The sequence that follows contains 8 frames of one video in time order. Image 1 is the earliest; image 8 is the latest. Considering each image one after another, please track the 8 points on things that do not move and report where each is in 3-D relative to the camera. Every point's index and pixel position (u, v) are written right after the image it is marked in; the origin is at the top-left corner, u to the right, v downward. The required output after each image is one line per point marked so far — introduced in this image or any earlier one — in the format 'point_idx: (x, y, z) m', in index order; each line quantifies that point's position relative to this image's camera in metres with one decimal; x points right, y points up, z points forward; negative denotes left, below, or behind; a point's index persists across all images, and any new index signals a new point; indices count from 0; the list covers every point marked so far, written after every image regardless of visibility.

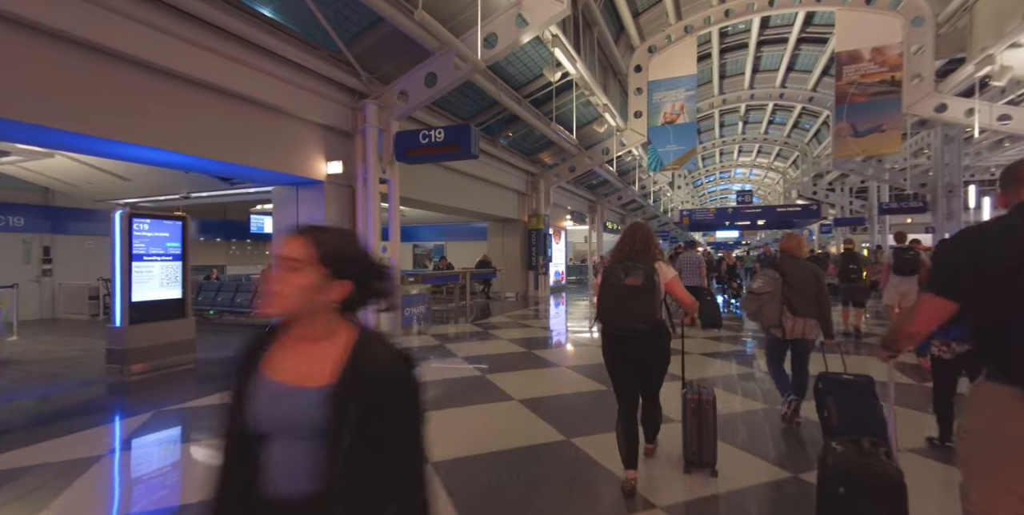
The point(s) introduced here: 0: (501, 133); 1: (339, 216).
0: (-0.2, +3.0, +11.0) m
1: (-2.6, +0.7, +6.9) m
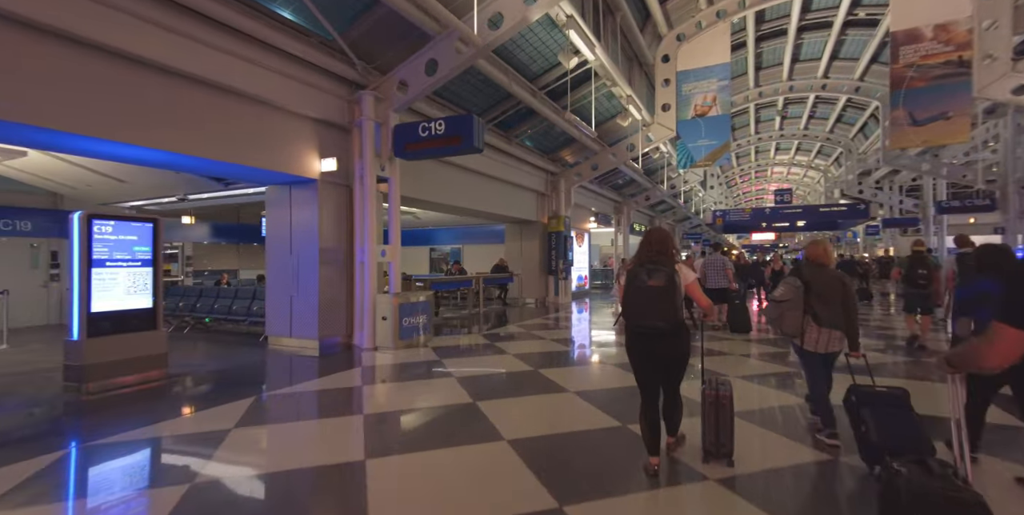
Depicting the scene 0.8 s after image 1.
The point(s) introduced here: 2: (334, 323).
0: (+0.1, +2.9, +10.4) m
1: (-2.5, +0.6, +6.4) m
2: (-2.5, -0.9, +6.4) m
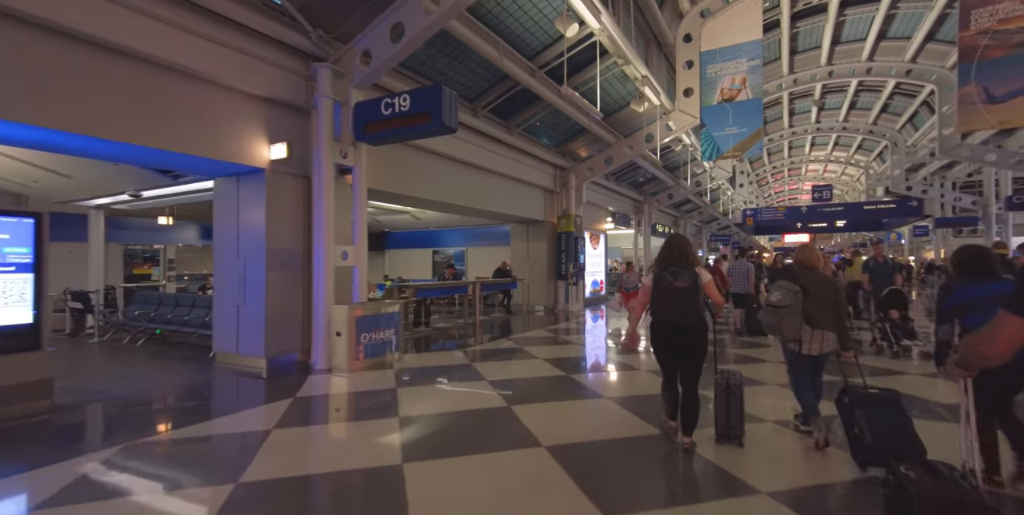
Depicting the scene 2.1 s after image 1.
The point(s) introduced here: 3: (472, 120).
0: (+0.2, +2.9, +9.3) m
1: (-2.7, +0.5, +5.4) m
2: (-2.7, -1.0, +5.4) m
3: (-0.8, +2.5, +8.2) m
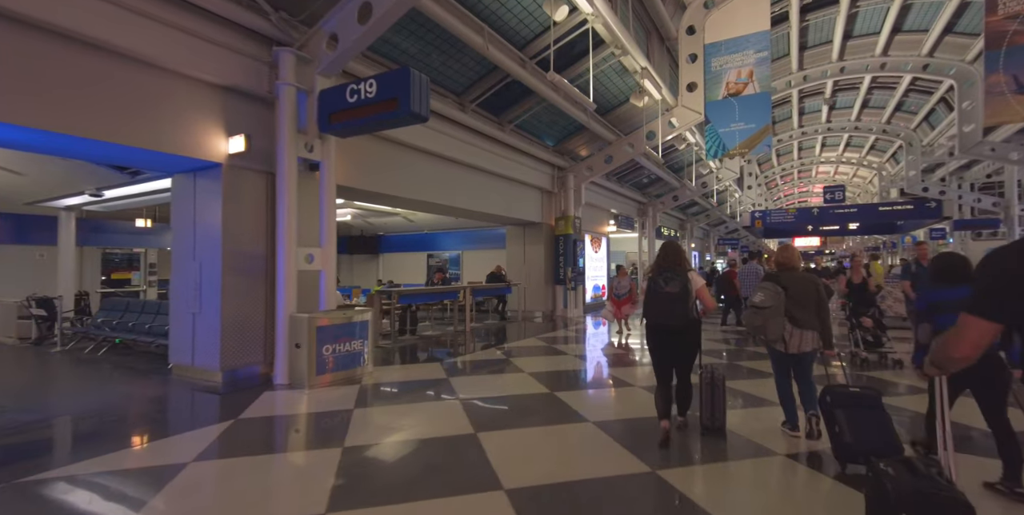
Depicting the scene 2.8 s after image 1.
0: (0.0, +2.8, +8.8) m
1: (-2.9, +0.5, +5.0) m
2: (-2.9, -1.0, +4.9) m
3: (-0.9, +2.5, +7.8) m
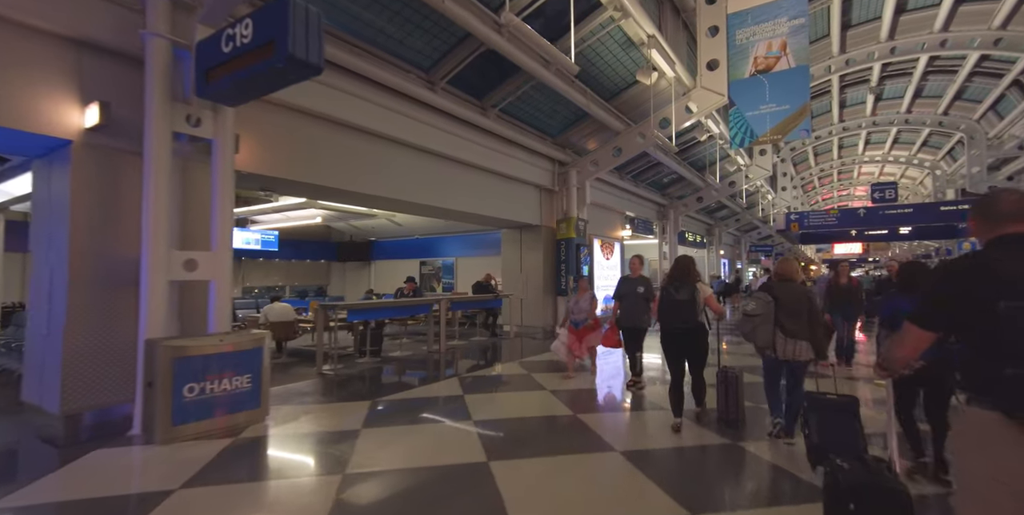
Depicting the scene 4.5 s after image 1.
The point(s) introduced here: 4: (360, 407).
0: (-0.2, +2.7, +7.6) m
1: (-3.4, +0.5, +3.9) m
2: (-3.4, -1.0, +3.8) m
3: (-1.2, +2.4, +6.6) m
4: (-1.5, -1.6, +4.7) m
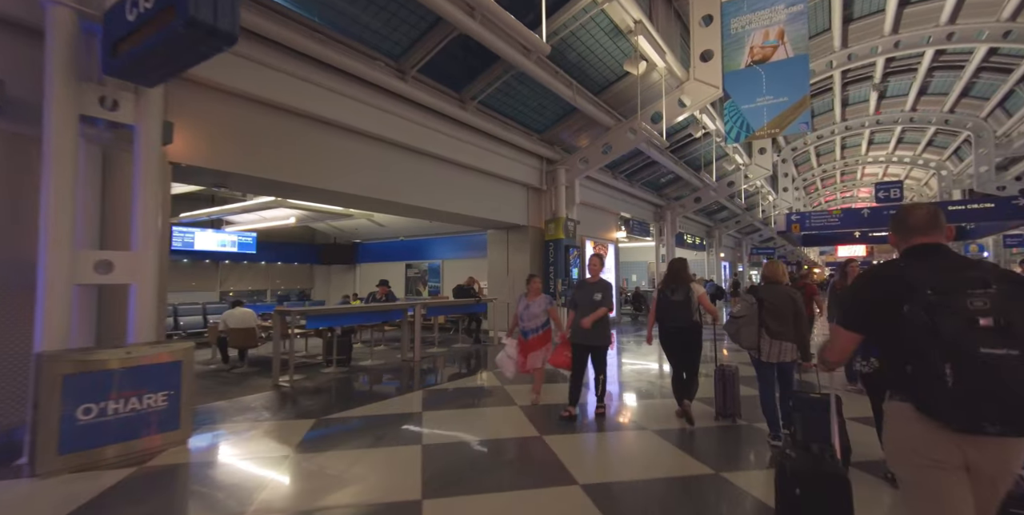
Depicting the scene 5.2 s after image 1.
0: (-0.5, +2.7, +7.1) m
1: (-3.7, +0.5, +3.4) m
2: (-3.7, -1.1, +3.3) m
3: (-1.5, +2.3, +6.1) m
4: (-1.9, -1.6, +4.2) m
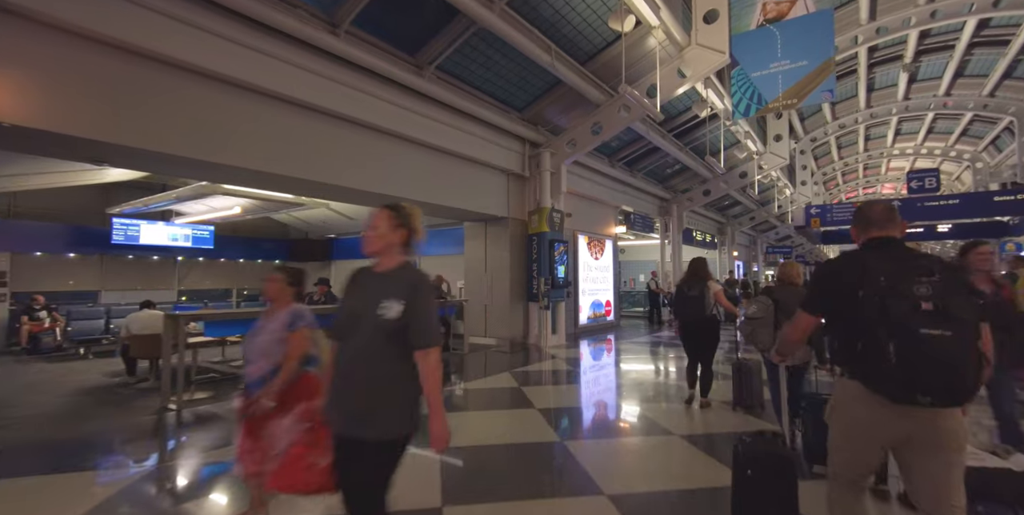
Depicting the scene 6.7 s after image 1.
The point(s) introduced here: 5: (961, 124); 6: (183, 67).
0: (-1.0, +2.7, +6.0) m
1: (-4.3, +0.5, +2.4) m
2: (-4.3, -1.0, +2.3) m
3: (-2.0, +2.4, +5.1) m
4: (-2.4, -1.5, +3.2) m
5: (+18.0, +5.4, +18.1) m
6: (-3.2, +1.8, +4.4) m
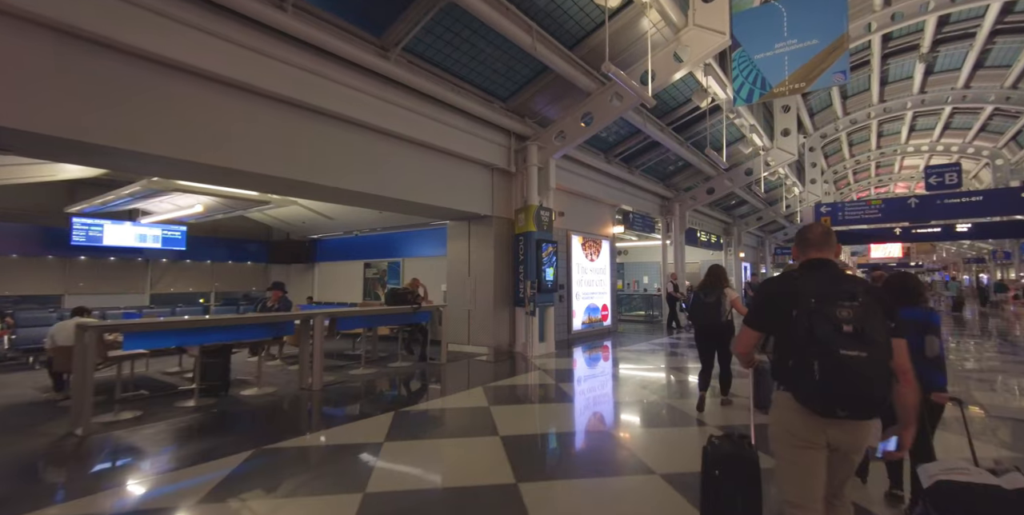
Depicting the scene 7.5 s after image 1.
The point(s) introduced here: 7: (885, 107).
0: (-1.3, +2.7, +5.5) m
1: (-4.6, +0.5, +1.9) m
2: (-4.6, -1.0, +1.8) m
3: (-2.4, +2.4, +4.5) m
4: (-2.8, -1.5, +2.6) m
5: (+17.9, +5.3, +17.3) m
6: (-3.5, +1.8, +3.8) m
7: (+11.9, +4.9, +14.4) m
